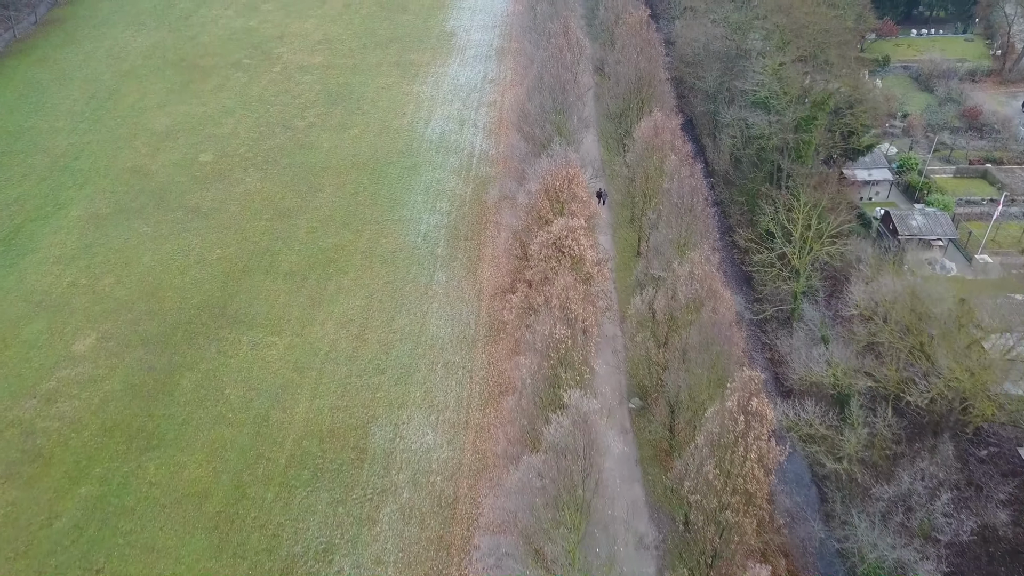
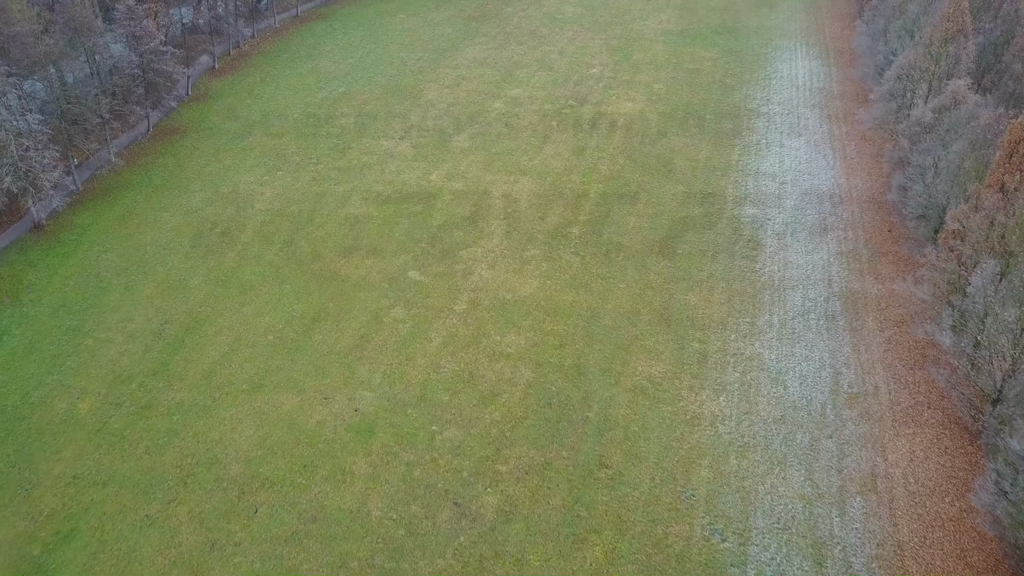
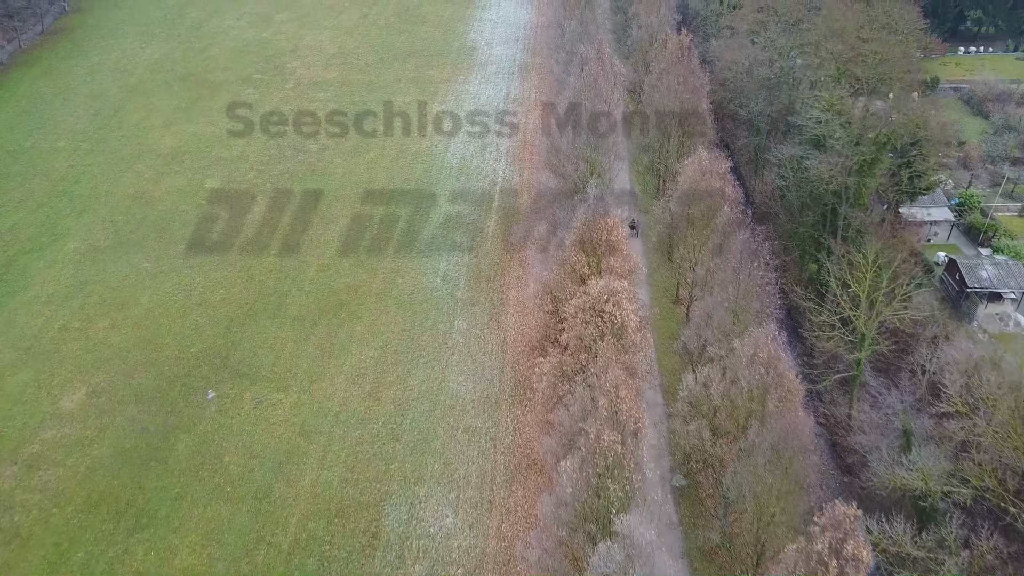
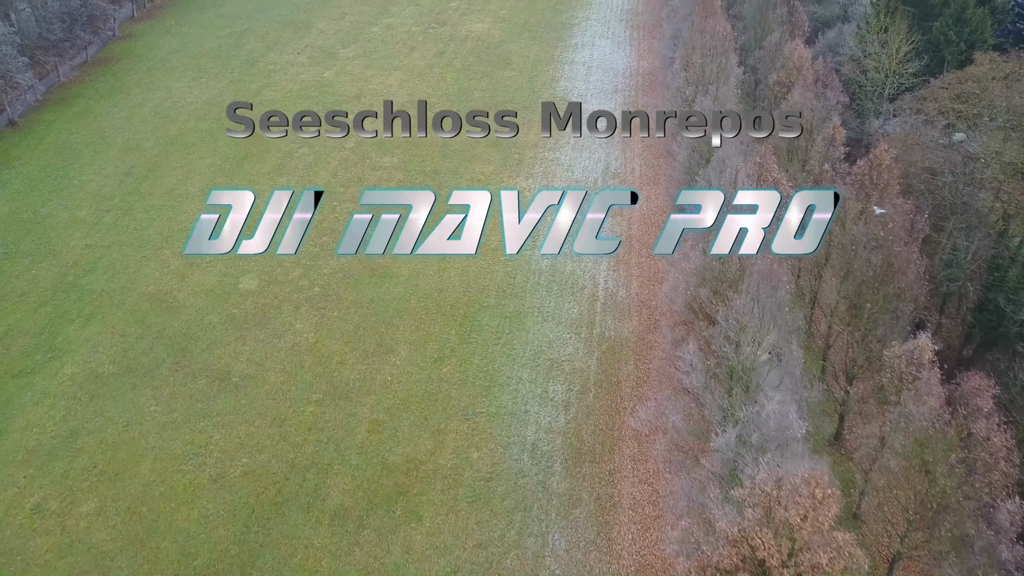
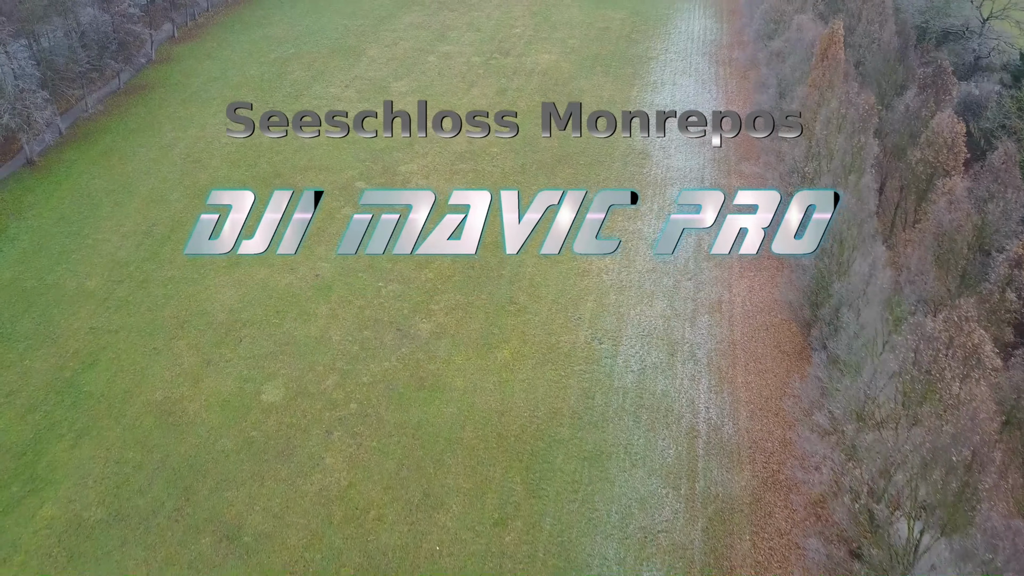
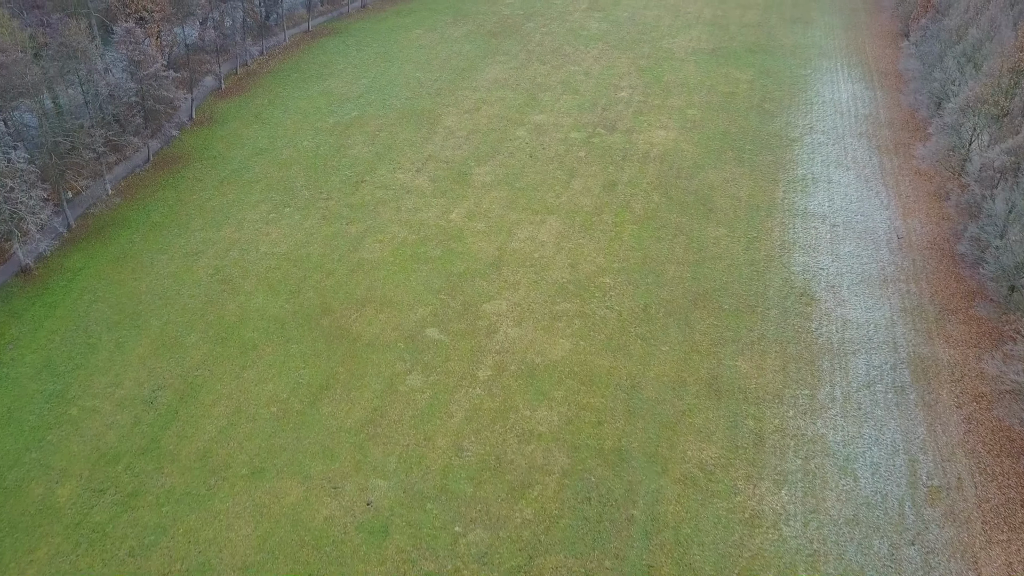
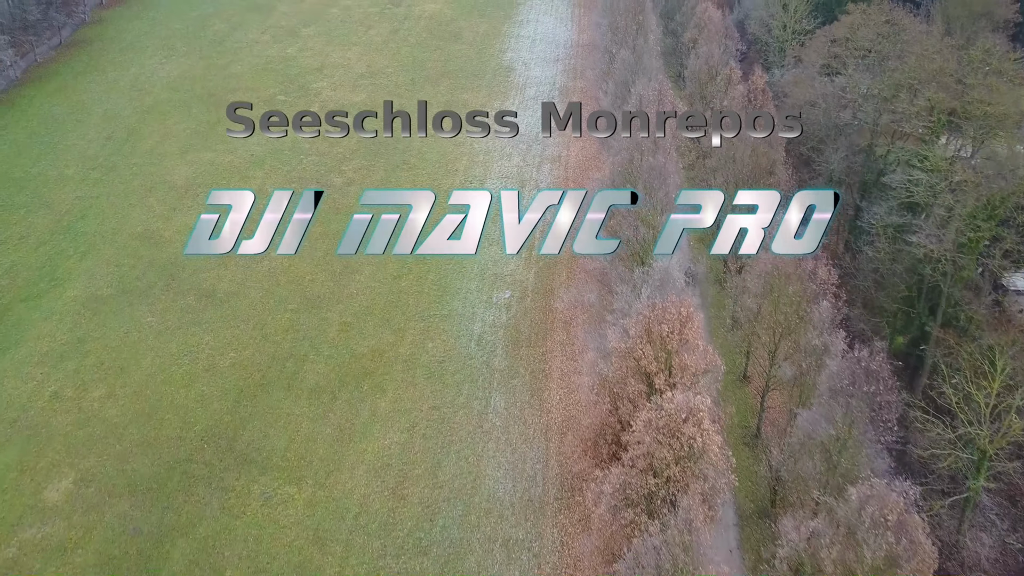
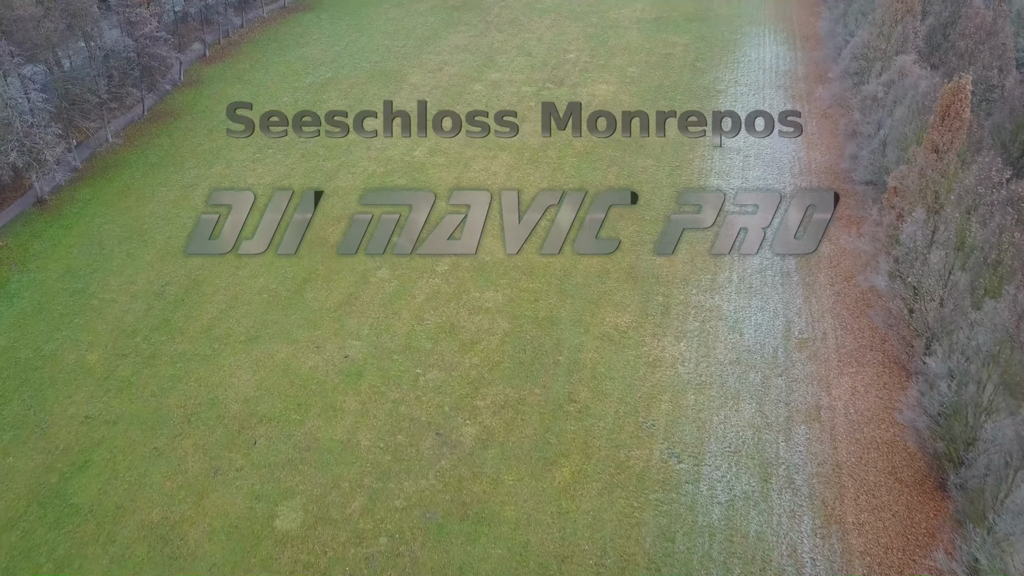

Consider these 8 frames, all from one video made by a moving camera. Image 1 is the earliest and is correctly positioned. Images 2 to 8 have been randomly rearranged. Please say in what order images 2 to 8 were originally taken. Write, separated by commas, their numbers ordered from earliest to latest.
3, 7, 4, 5, 8, 2, 6
